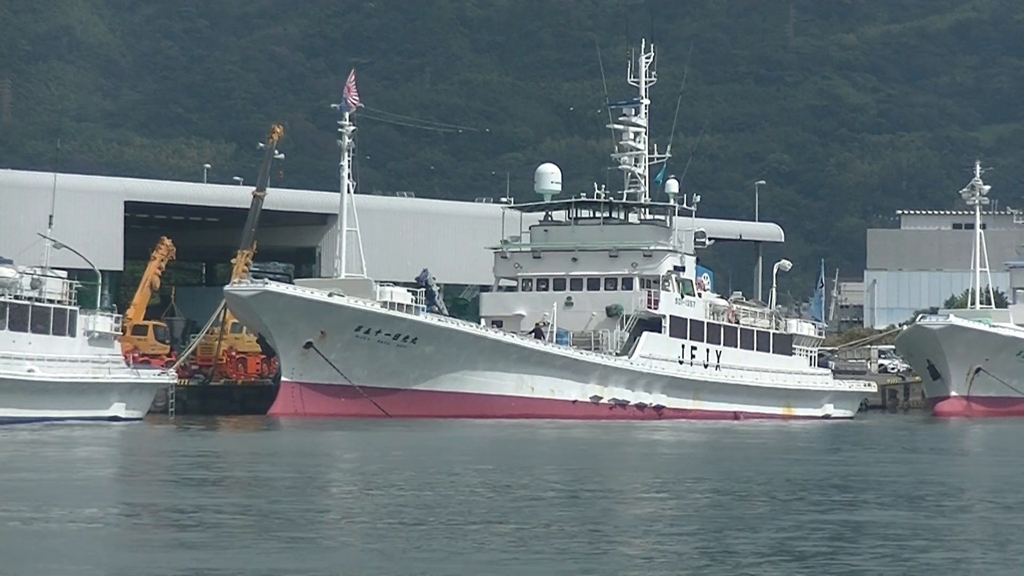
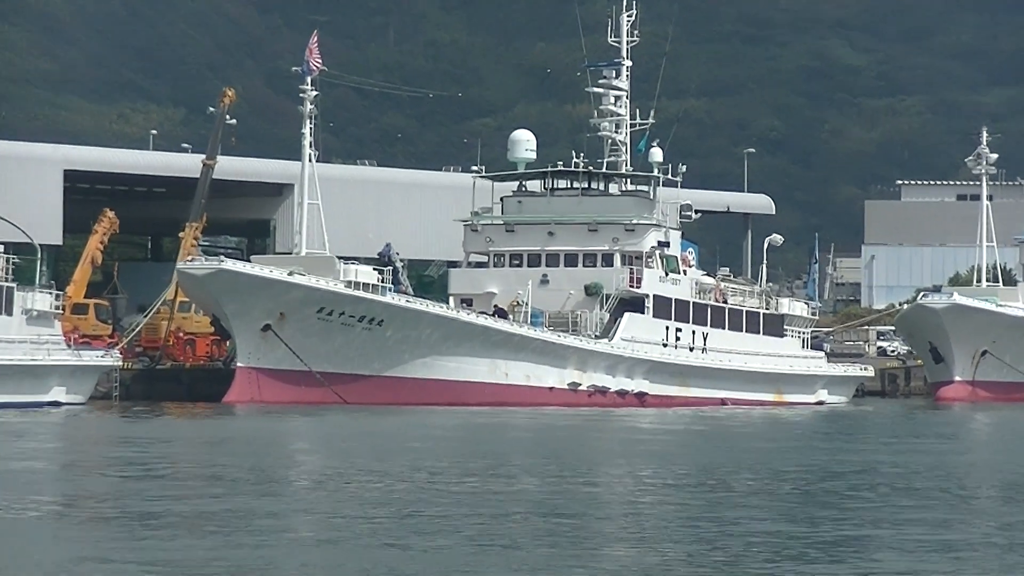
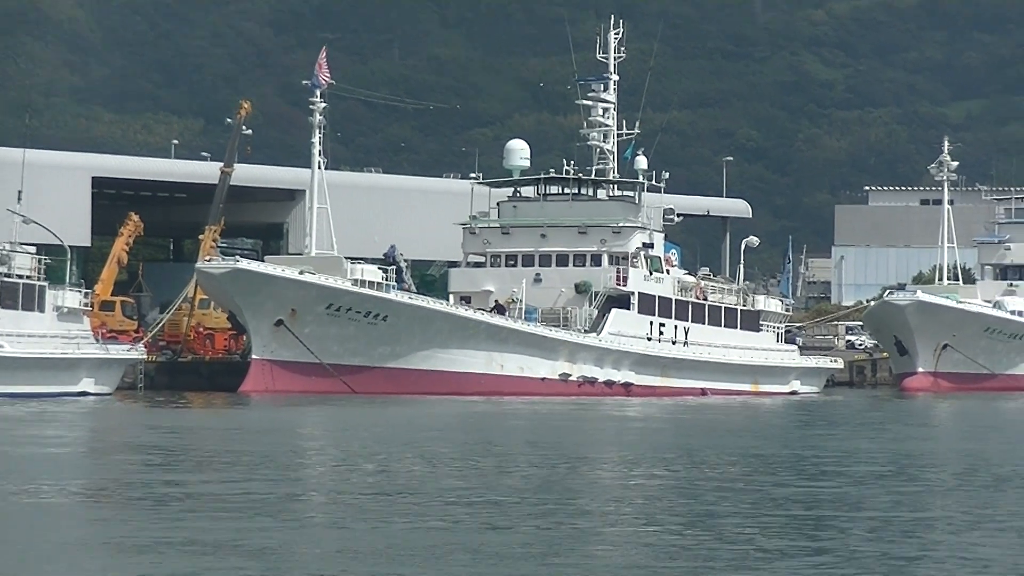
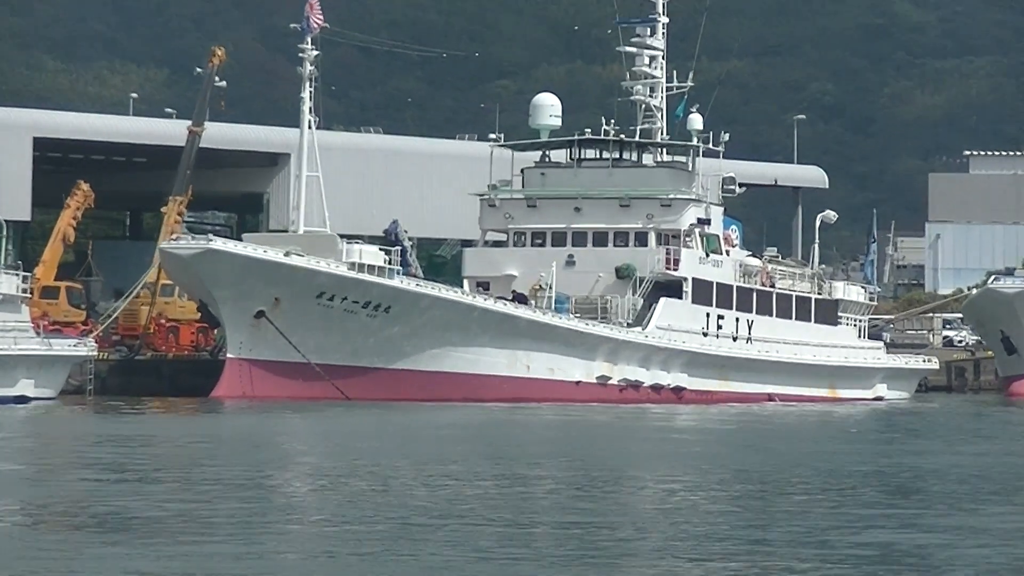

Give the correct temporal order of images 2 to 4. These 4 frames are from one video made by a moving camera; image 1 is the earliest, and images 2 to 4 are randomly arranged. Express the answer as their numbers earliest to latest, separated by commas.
3, 2, 4
